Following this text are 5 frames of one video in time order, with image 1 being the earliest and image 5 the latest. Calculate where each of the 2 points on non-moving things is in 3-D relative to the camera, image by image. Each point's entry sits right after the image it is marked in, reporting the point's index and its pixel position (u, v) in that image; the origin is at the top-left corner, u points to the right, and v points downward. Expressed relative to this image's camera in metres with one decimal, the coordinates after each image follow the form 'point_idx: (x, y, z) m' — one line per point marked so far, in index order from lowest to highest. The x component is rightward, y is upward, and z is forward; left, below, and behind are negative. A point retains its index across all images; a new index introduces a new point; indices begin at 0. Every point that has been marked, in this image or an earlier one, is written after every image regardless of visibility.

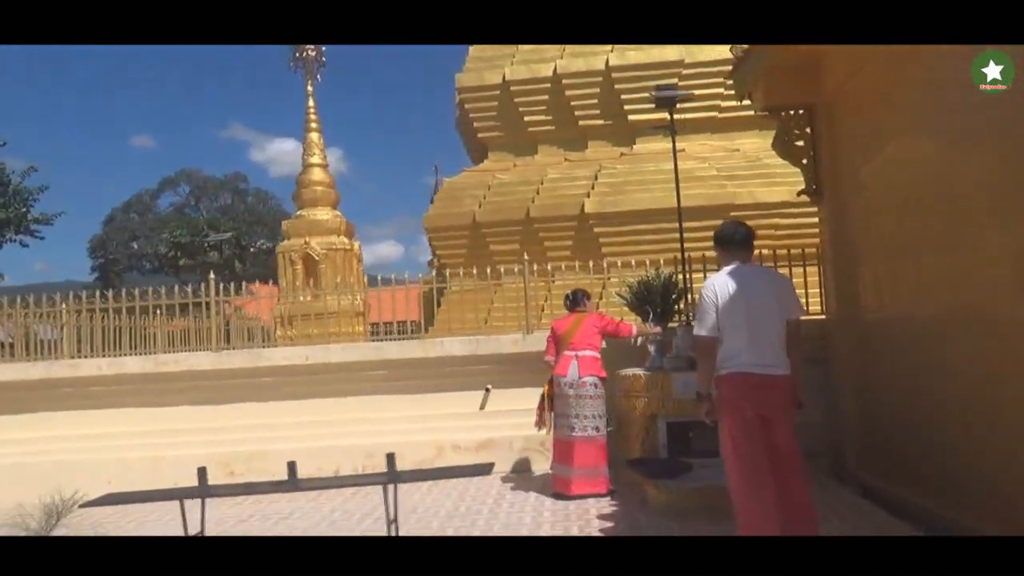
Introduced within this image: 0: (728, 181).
0: (+2.3, +1.2, +9.1) m
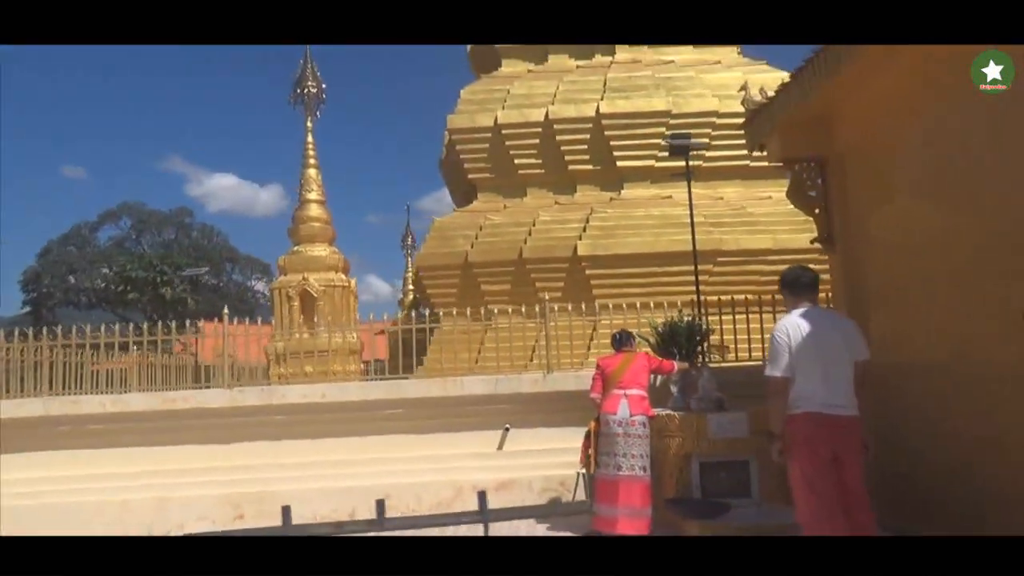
0: (+2.3, +0.7, +9.4) m
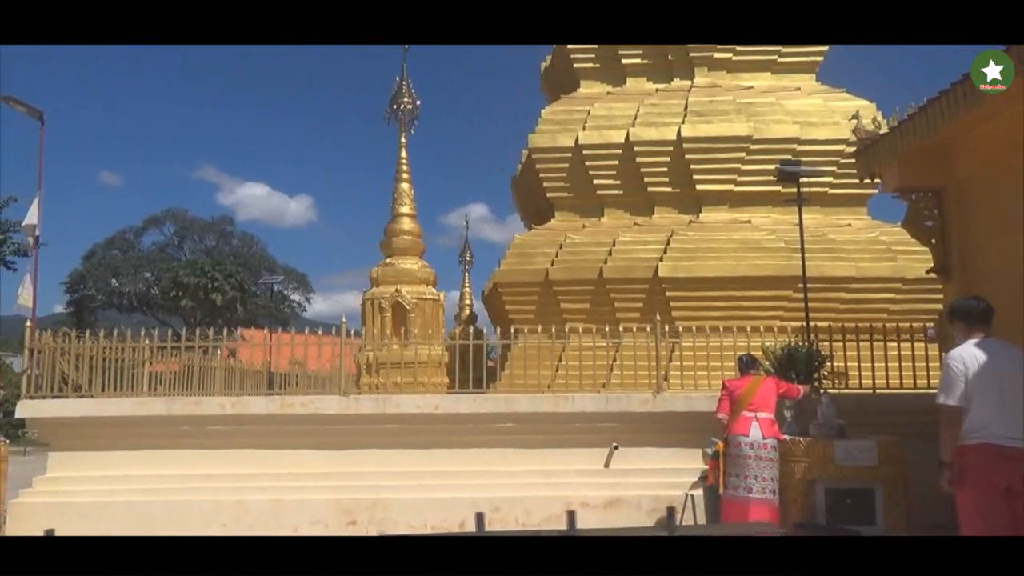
0: (+3.2, +0.4, +9.4) m
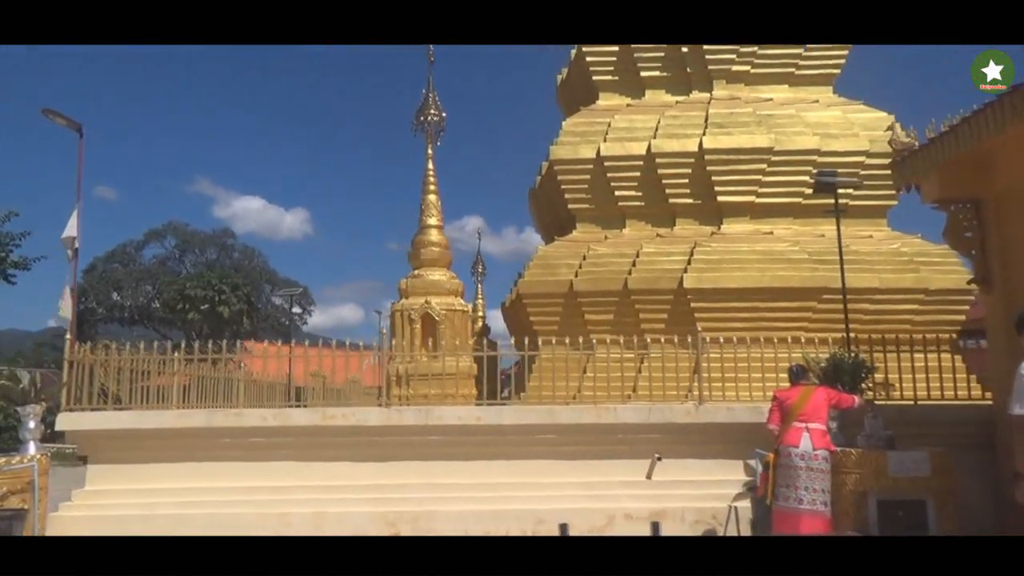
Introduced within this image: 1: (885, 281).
0: (+3.4, +0.2, +9.4) m
1: (+4.1, +0.1, +9.4) m
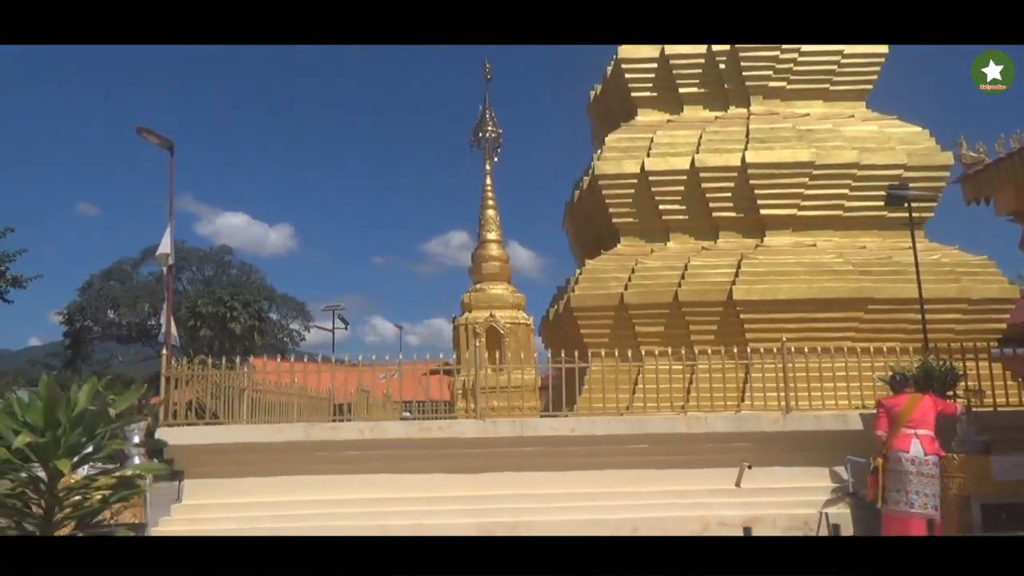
0: (+4.0, +0.1, +9.6) m
1: (+4.7, 0.0, +9.6) m
